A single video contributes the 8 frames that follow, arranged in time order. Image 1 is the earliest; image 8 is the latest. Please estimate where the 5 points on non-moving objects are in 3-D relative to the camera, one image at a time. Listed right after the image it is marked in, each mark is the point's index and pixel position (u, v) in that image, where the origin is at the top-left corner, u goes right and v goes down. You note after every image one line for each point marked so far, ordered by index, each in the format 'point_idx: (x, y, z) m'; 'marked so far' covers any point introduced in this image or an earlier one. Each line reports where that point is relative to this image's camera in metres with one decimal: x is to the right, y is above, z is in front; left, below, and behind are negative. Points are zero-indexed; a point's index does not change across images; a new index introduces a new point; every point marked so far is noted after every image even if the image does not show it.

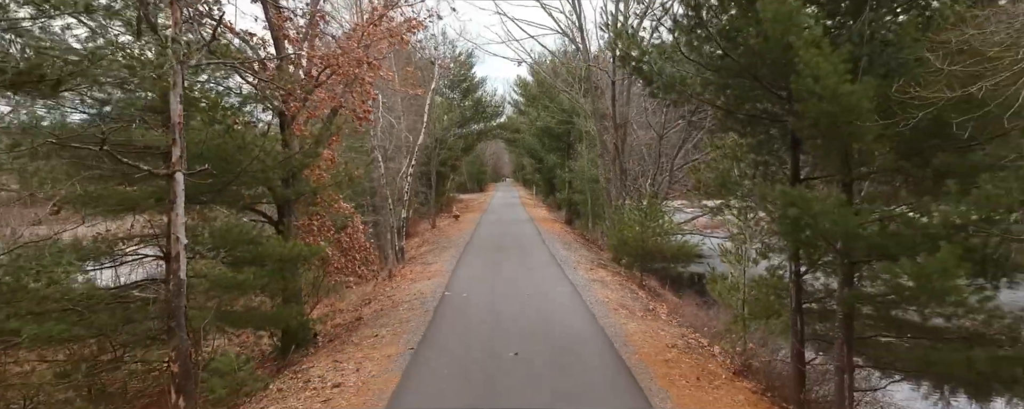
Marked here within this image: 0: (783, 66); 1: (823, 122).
0: (+3.3, +1.7, +6.9) m
1: (+3.6, +1.0, +6.3) m
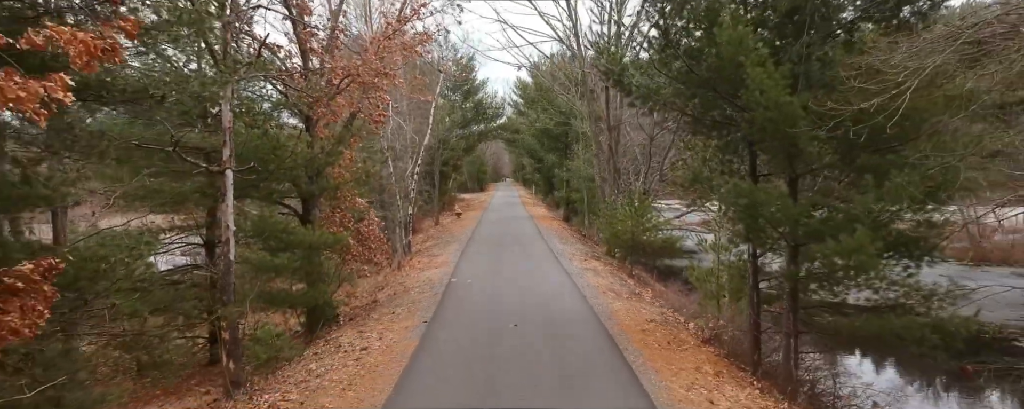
0: (+3.3, +1.8, +8.3) m
1: (+3.6, +1.1, +7.7) m
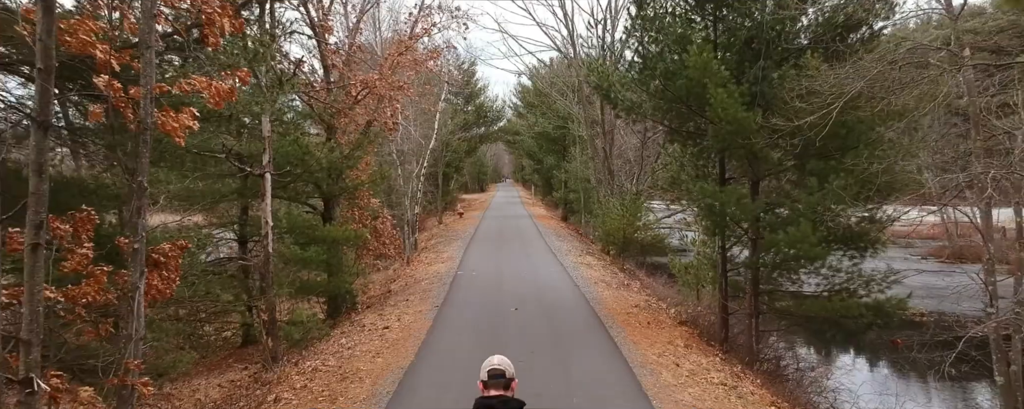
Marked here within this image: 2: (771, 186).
0: (+3.4, +1.9, +9.8) m
1: (+3.6, +1.1, +9.2) m
2: (+5.0, +0.3, +10.6) m
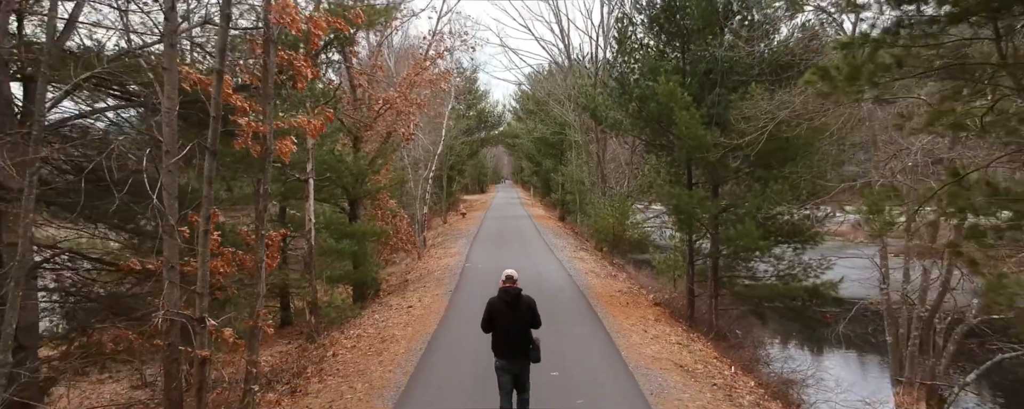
0: (+3.4, +1.8, +12.0) m
1: (+3.7, +1.1, +11.4) m
2: (+5.0, +0.3, +12.8) m
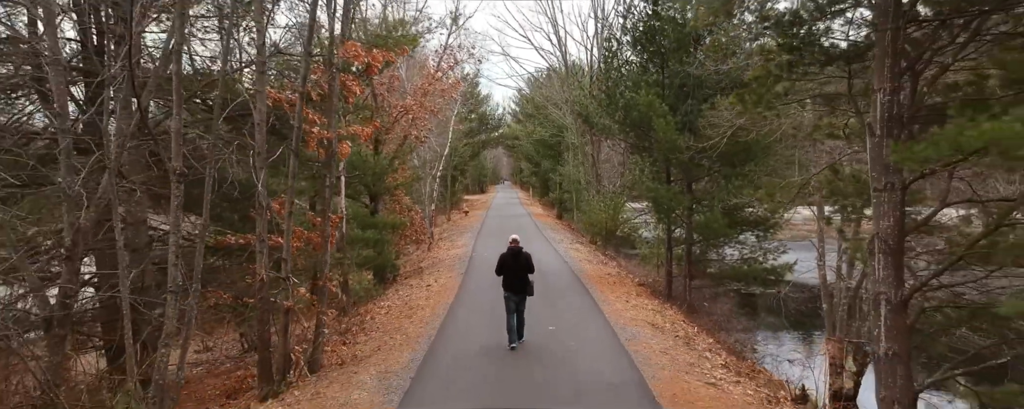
0: (+3.5, +2.0, +14.2) m
1: (+3.8, +1.3, +13.6) m
2: (+5.1, +0.5, +15.0) m
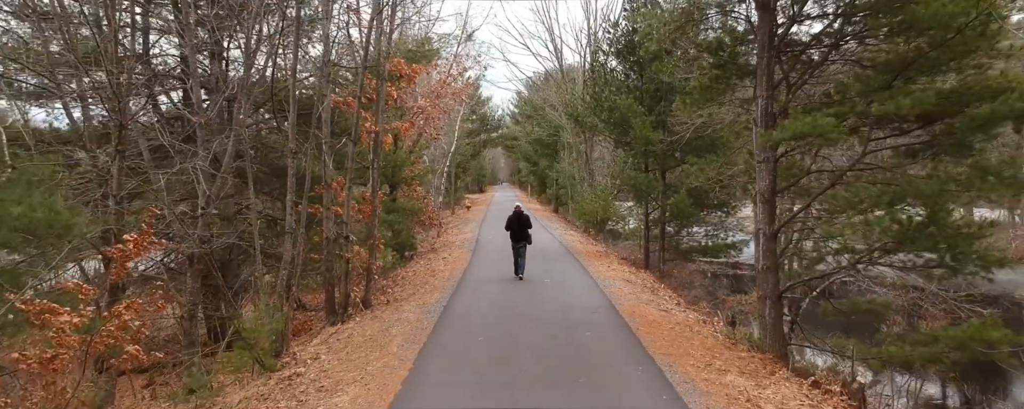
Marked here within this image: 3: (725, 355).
0: (+3.6, +2.5, +17.0) m
1: (+3.9, +1.7, +16.4) m
2: (+5.2, +0.9, +17.8) m
3: (+2.8, -2.0, +7.3) m
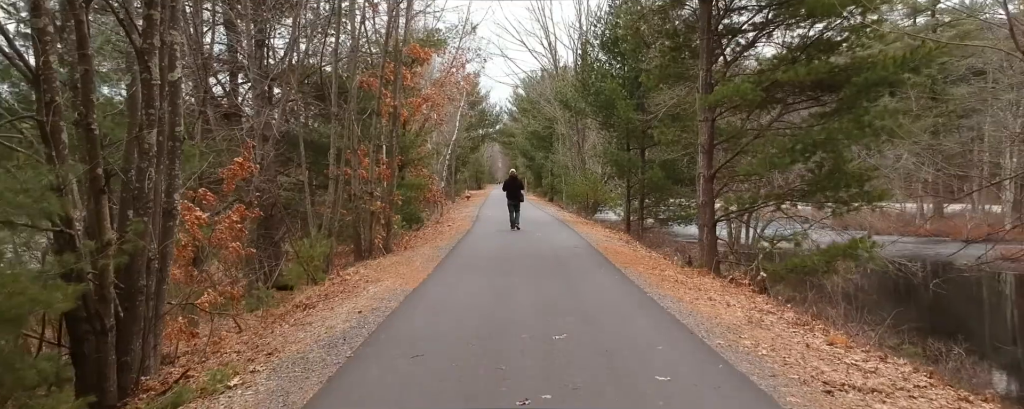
0: (+3.5, +3.4, +19.3) m
1: (+3.7, +2.6, +18.7) m
2: (+5.1, +1.8, +20.1) m
3: (+2.8, -1.1, +9.6) m
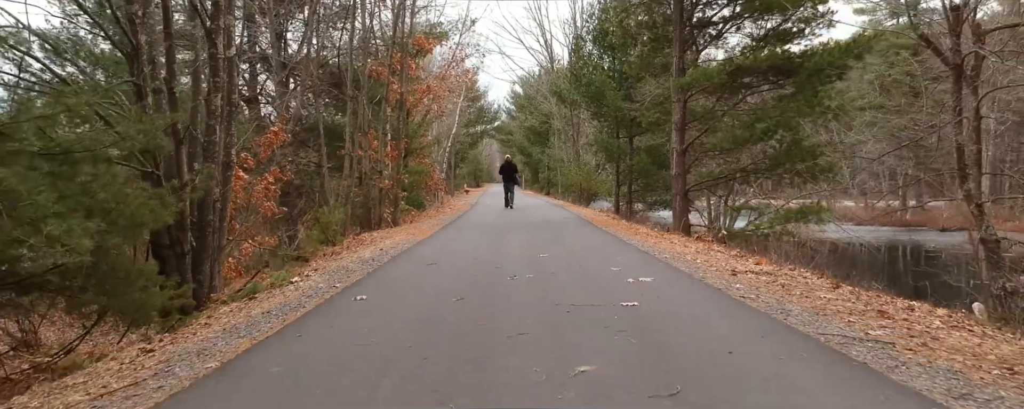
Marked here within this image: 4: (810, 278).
0: (+3.4, +4.0, +20.6) m
1: (+3.6, +3.2, +20.0) m
2: (+5.0, +2.4, +21.5) m
3: (+2.7, -0.5, +10.9) m
4: (+2.7, -0.7, +5.0) m
